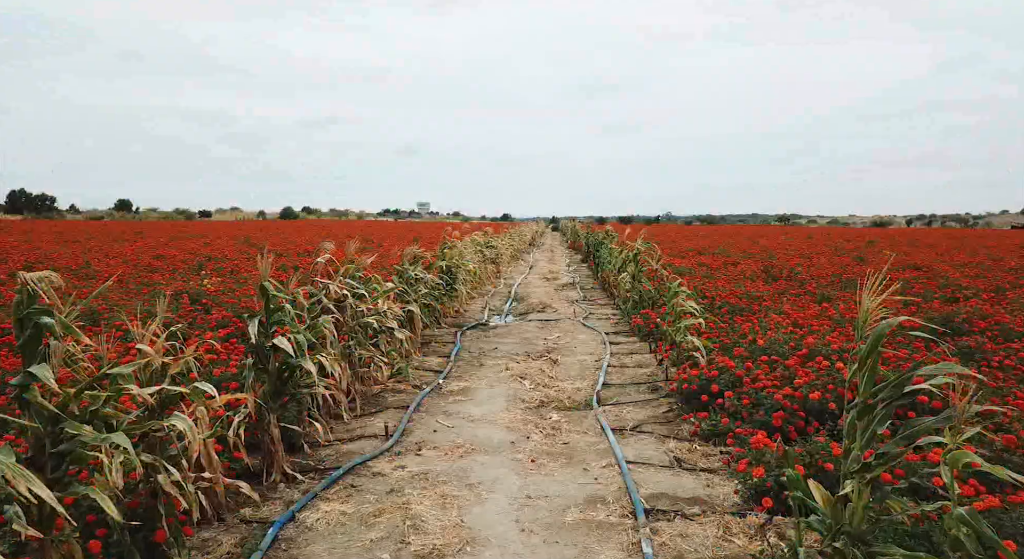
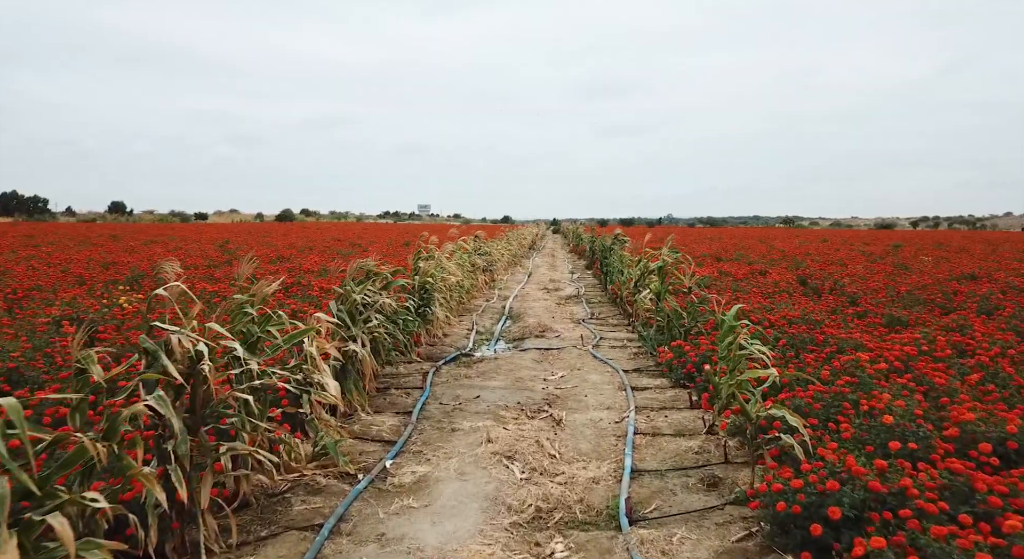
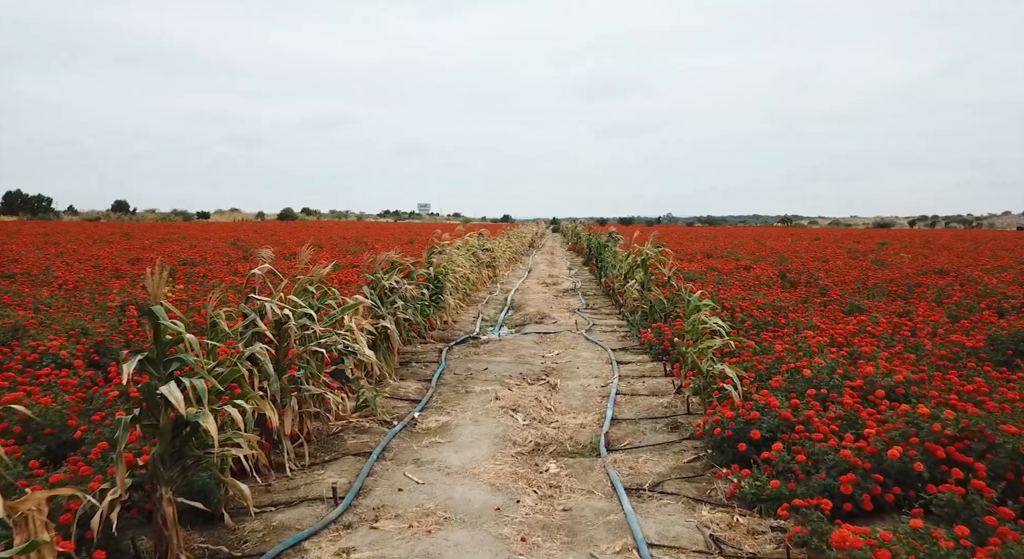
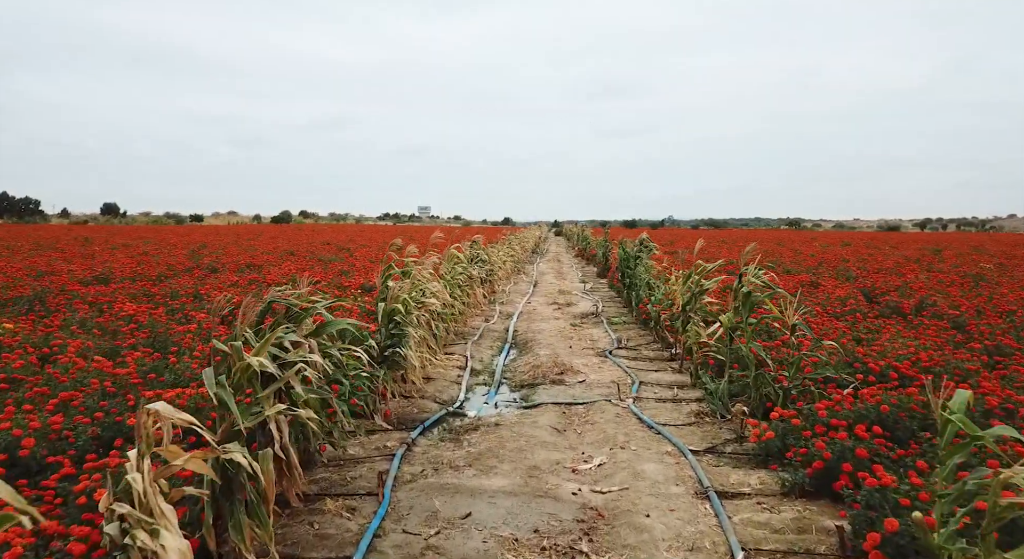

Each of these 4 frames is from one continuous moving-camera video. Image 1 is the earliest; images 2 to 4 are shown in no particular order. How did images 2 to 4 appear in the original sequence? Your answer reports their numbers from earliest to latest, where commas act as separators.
3, 2, 4
